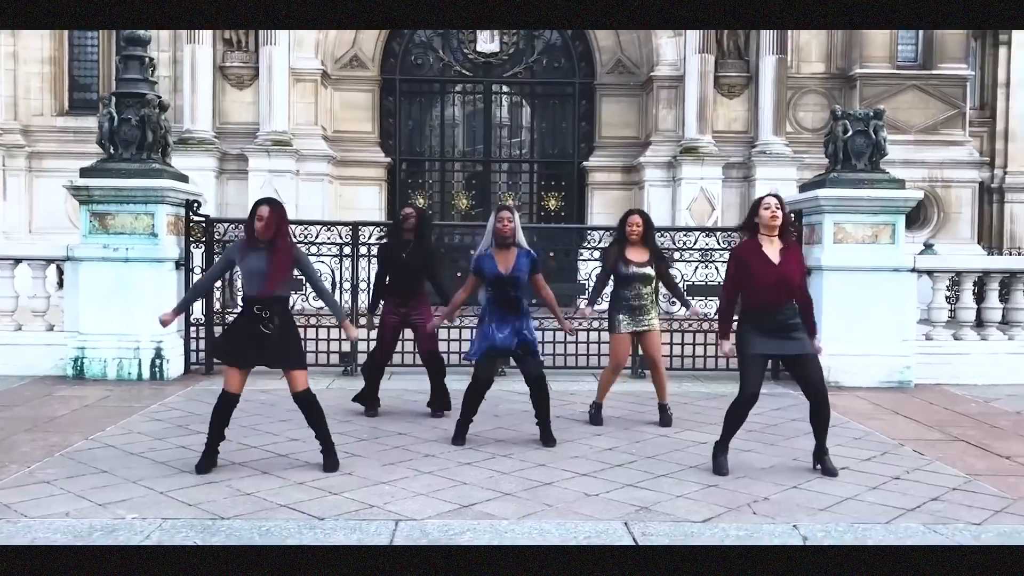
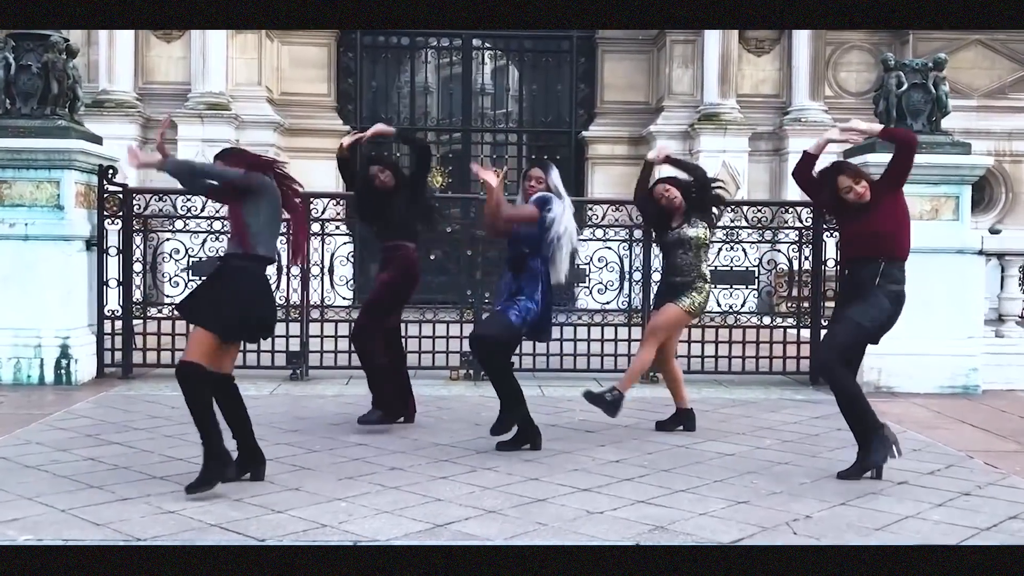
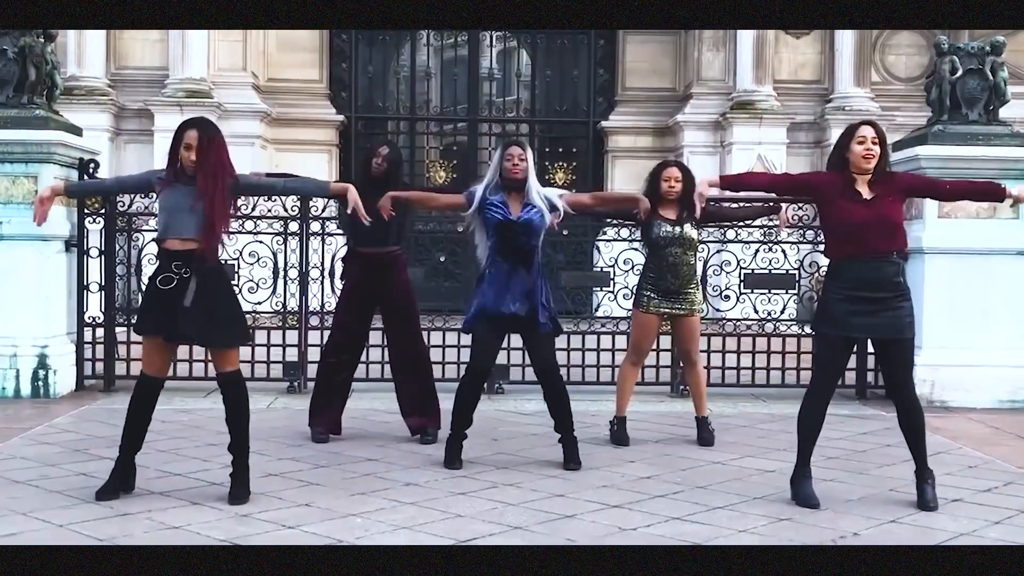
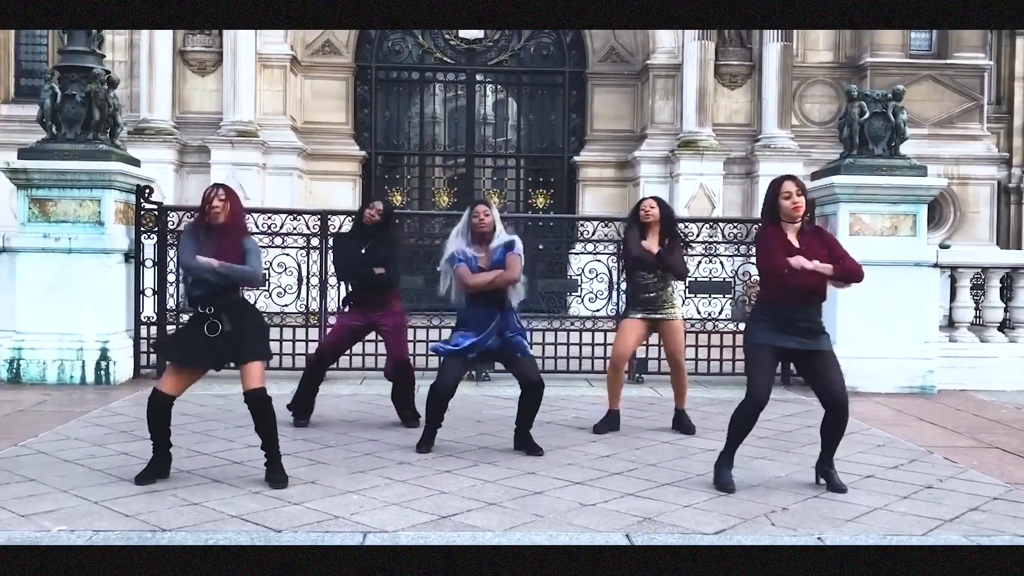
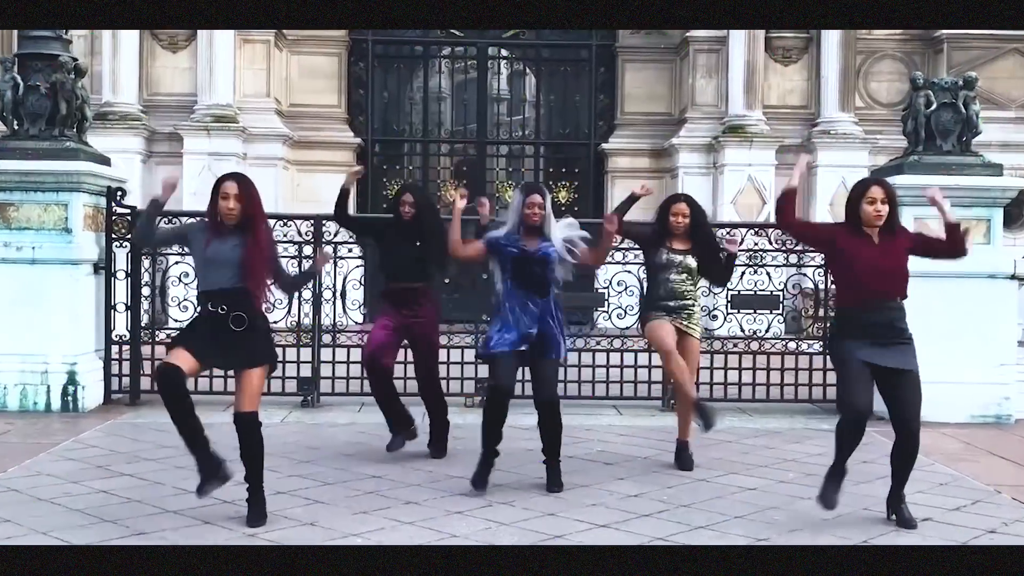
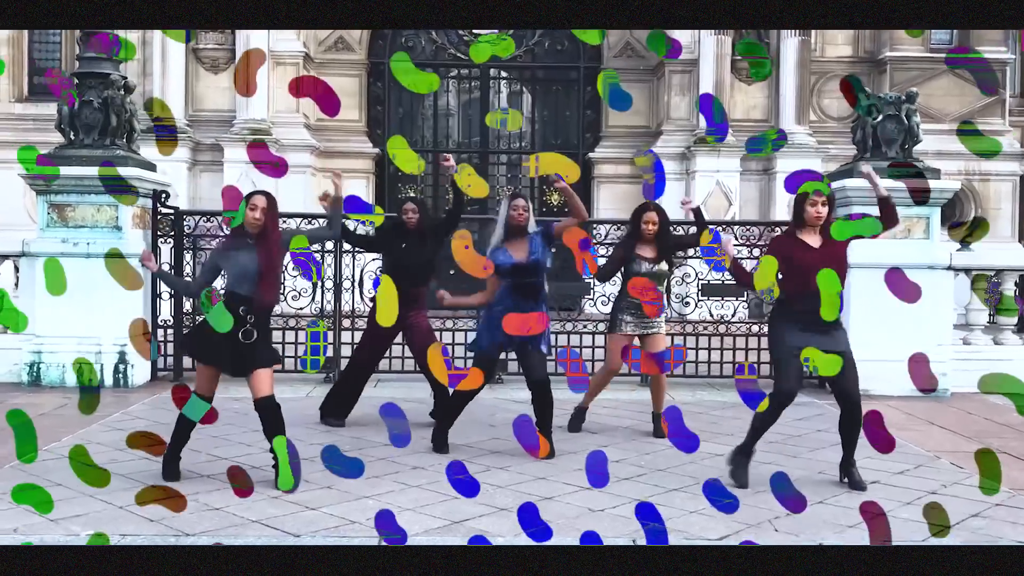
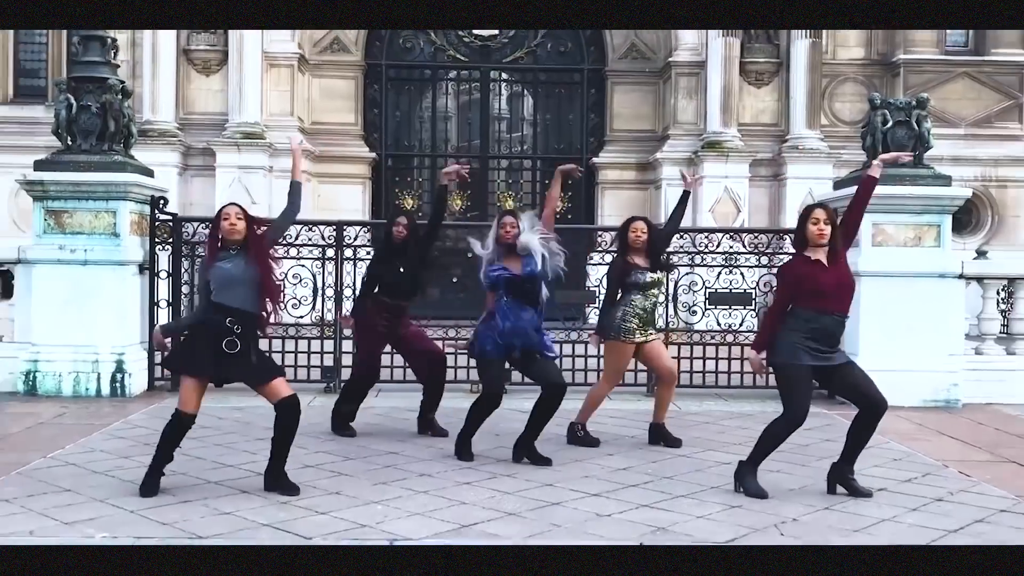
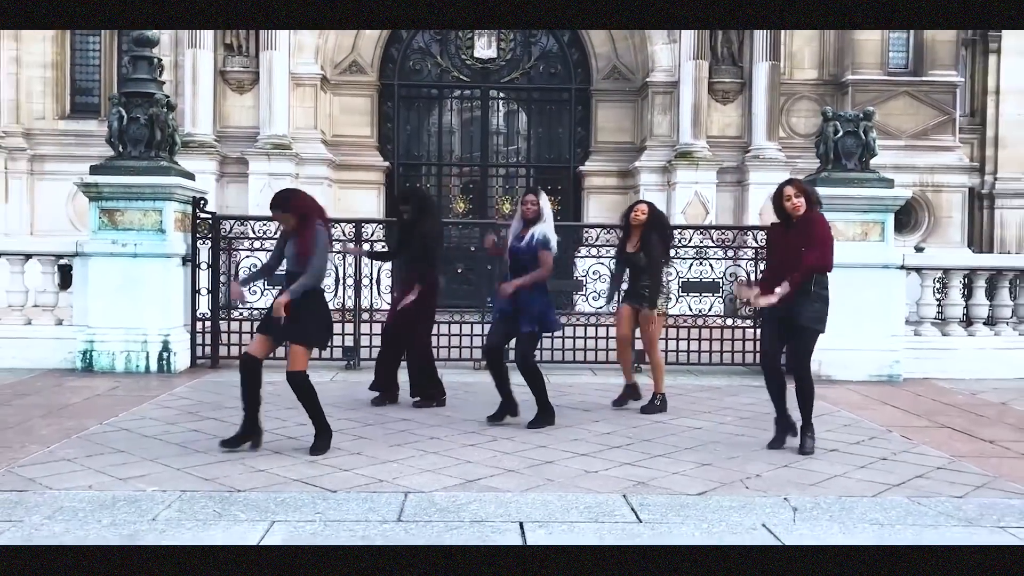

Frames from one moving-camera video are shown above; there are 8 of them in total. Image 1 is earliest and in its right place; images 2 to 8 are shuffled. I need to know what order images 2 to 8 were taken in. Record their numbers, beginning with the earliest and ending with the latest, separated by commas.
6, 5, 7, 8, 2, 4, 3
